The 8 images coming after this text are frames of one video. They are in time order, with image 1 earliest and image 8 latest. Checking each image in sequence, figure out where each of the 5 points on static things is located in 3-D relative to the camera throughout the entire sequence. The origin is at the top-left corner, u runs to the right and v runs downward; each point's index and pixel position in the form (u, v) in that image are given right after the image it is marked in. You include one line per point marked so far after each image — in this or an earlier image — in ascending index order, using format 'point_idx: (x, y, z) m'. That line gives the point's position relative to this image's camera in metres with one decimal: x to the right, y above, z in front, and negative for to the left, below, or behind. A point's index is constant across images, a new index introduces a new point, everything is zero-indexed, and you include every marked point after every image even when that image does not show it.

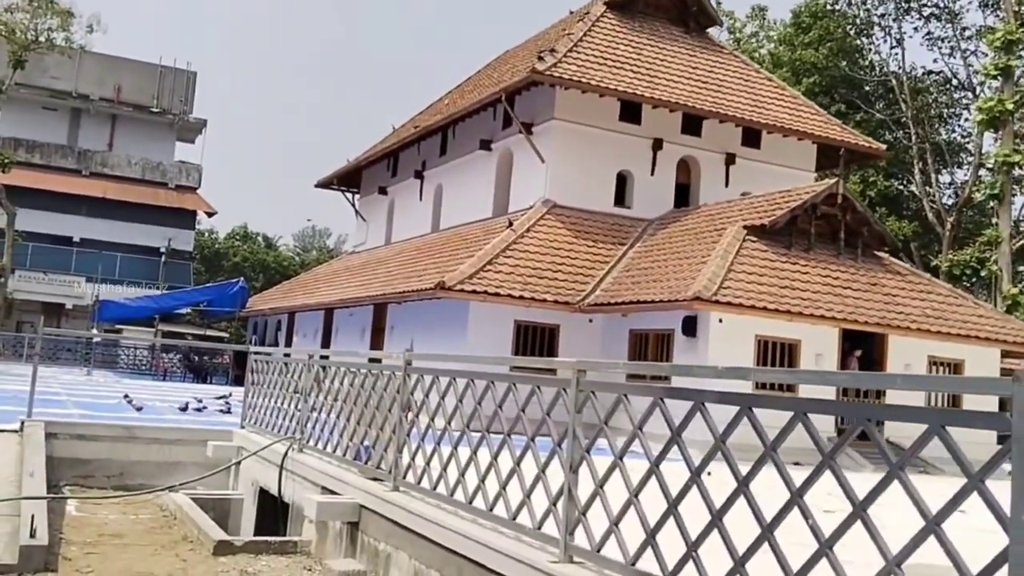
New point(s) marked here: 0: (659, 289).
0: (+2.1, 0.0, +14.3) m
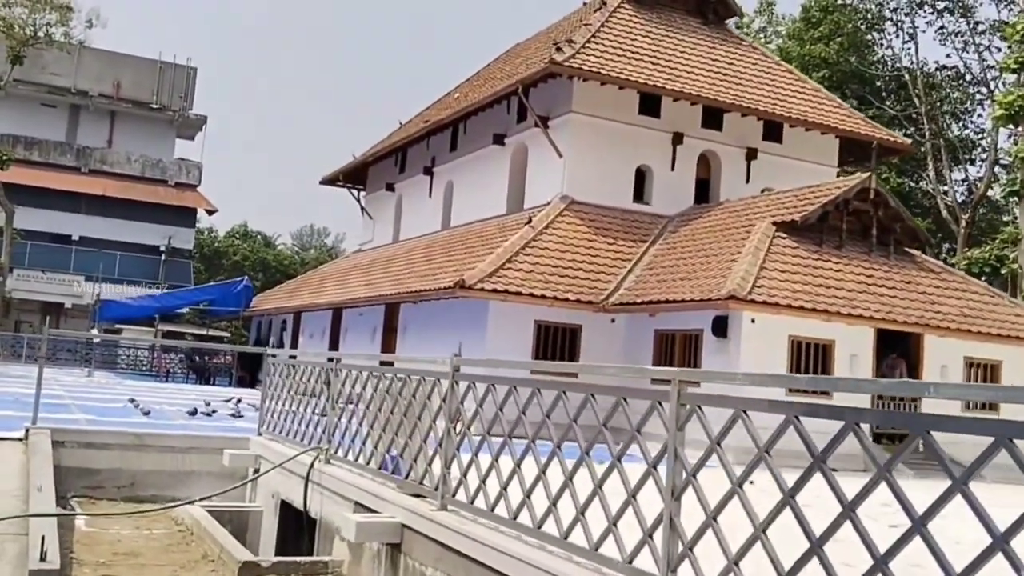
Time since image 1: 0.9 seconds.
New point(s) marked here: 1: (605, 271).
0: (+2.4, 0.0, +13.7) m
1: (+1.5, +0.3, +16.0) m
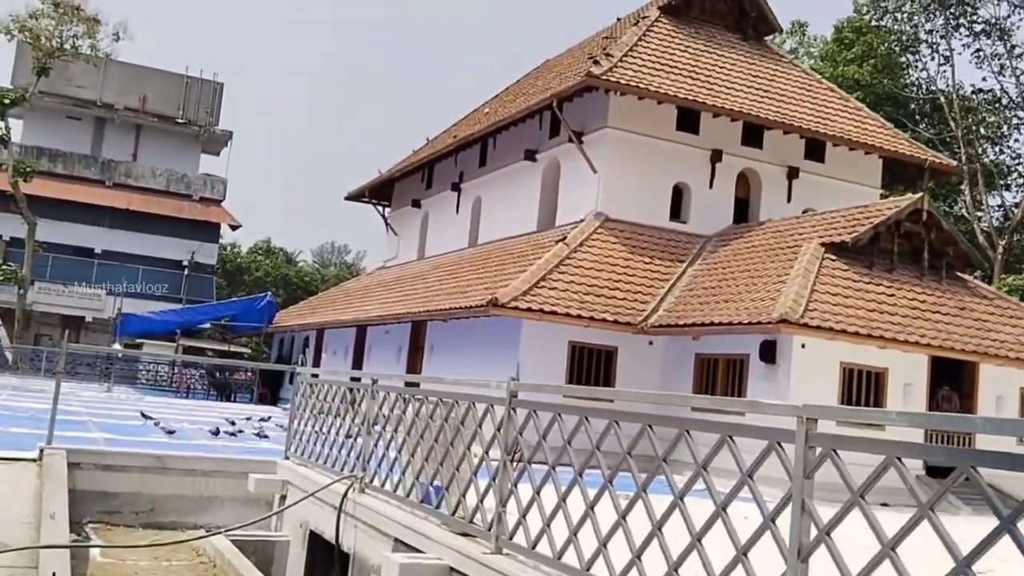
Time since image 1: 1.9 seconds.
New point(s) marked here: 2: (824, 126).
0: (+2.9, -0.3, +13.1) m
1: (+2.0, -0.1, +15.4) m
2: (+5.8, +3.0, +18.8) m
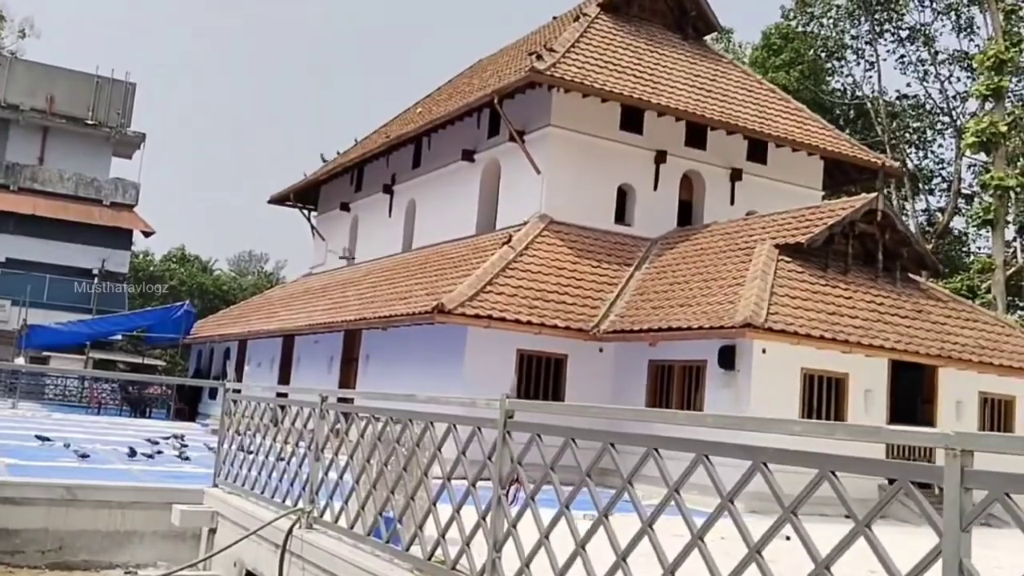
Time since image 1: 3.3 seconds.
0: (+2.2, -0.3, +12.5) m
1: (+1.2, -0.1, +14.7) m
2: (+4.7, +3.0, +18.4) m
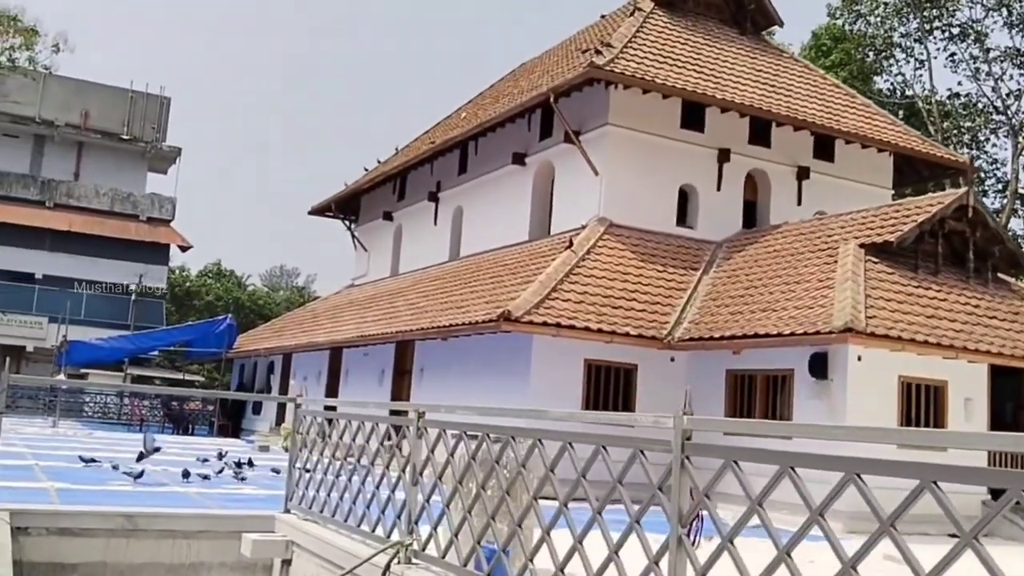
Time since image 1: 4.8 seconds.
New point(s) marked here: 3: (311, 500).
0: (+3.1, -0.4, +11.6) m
1: (+2.1, -0.2, +13.9) m
2: (+5.7, +2.9, +17.5) m
3: (-1.5, -1.6, +7.6) m
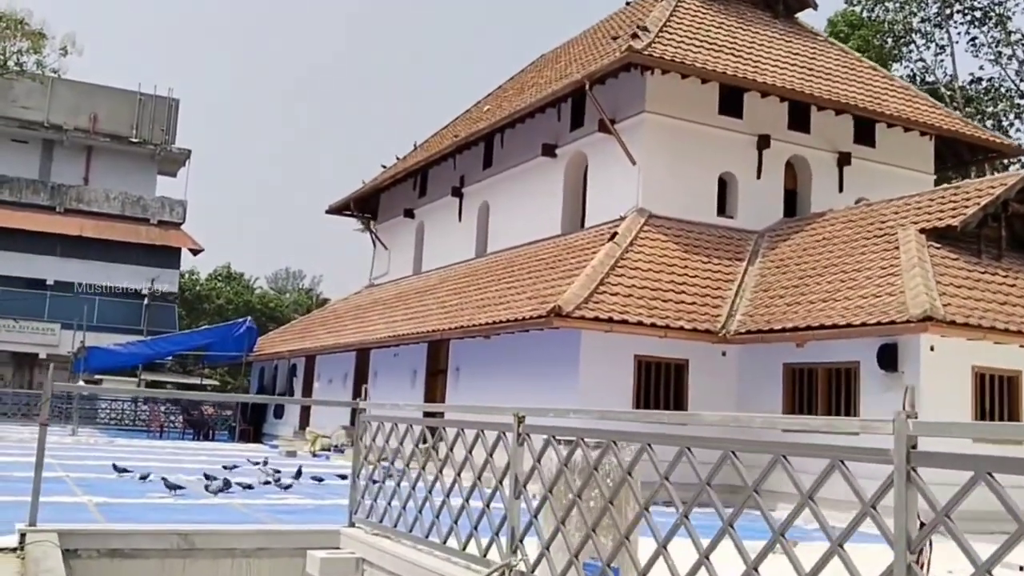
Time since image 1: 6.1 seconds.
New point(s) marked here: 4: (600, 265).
0: (+3.6, -0.2, +11.1) m
1: (+2.6, -0.1, +13.3) m
2: (+6.2, +3.1, +17.0) m
3: (-1.0, -1.6, +7.1) m
4: (+1.2, +0.3, +13.0) m
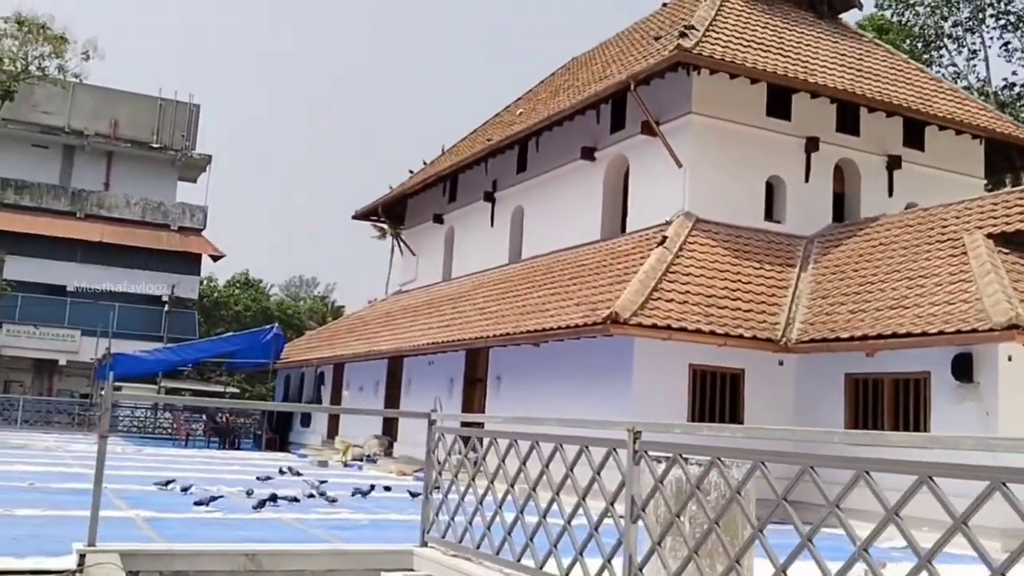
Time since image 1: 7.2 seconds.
0: (+4.2, -0.3, +10.6) m
1: (+3.3, -0.2, +12.9) m
2: (+6.8, +3.0, +16.5) m
3: (-0.4, -1.6, +6.6) m
4: (+1.8, +0.2, +12.5) m
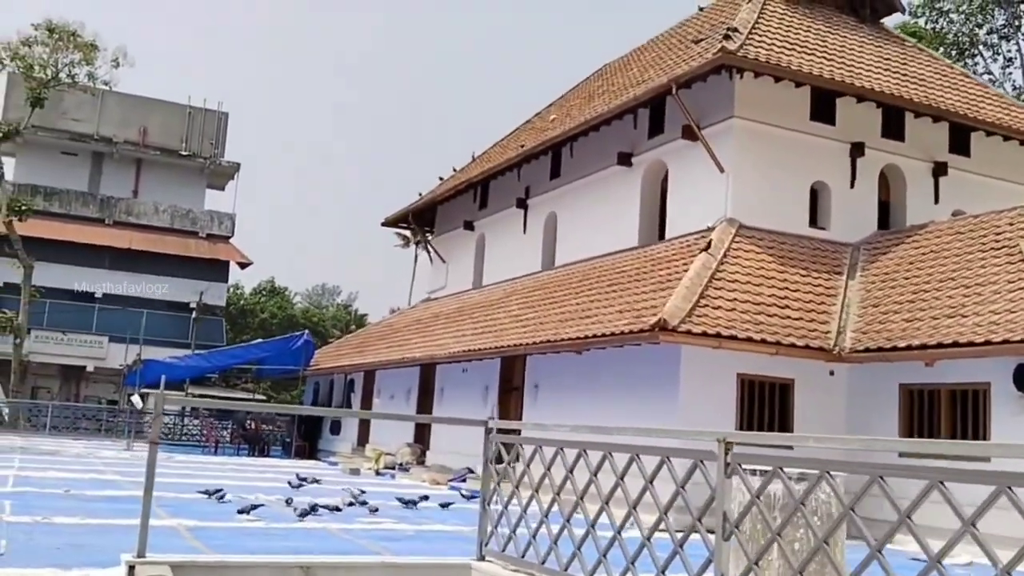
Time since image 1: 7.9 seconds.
0: (+4.7, -0.4, +10.2) m
1: (+3.8, -0.3, +12.5) m
2: (+7.4, +2.8, +16.1) m
3: (0.0, -1.6, +6.3) m
4: (+2.3, +0.1, +12.2) m
